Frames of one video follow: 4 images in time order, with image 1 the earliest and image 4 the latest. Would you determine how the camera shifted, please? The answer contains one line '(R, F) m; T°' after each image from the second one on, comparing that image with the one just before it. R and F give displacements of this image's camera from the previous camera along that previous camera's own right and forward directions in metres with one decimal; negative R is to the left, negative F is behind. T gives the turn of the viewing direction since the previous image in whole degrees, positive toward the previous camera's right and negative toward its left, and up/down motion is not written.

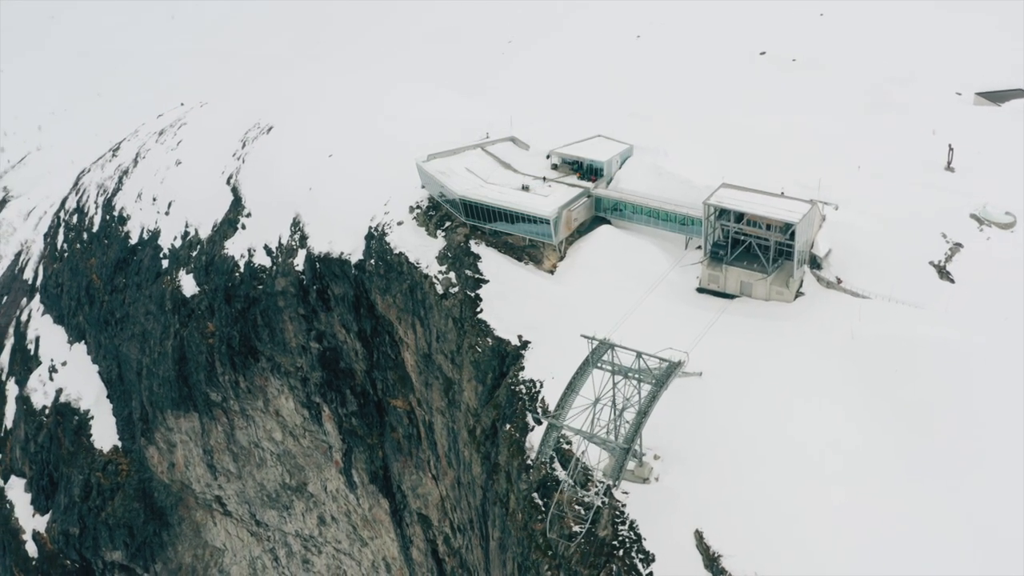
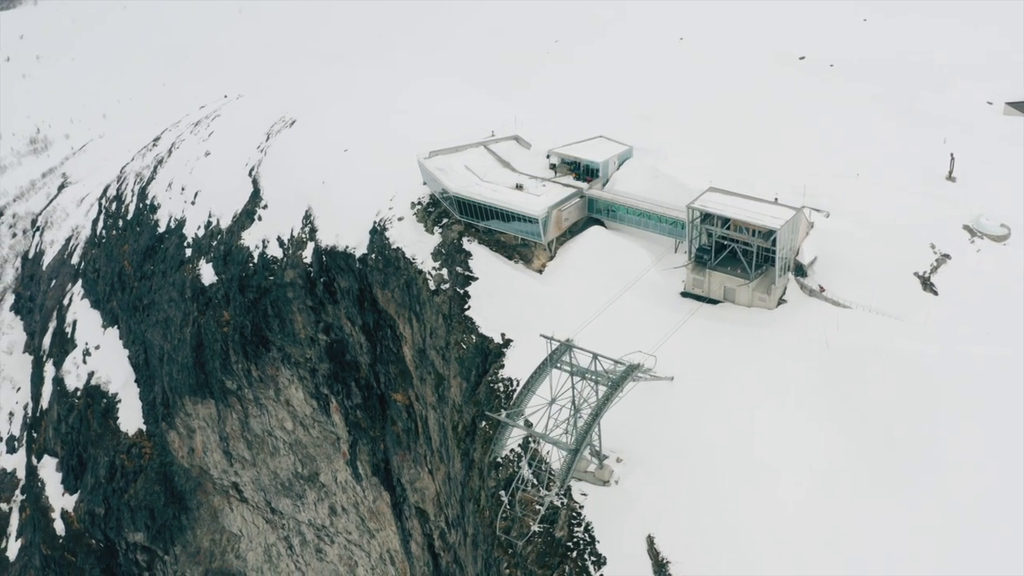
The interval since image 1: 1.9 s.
(+2.6, -0.1) m; -3°
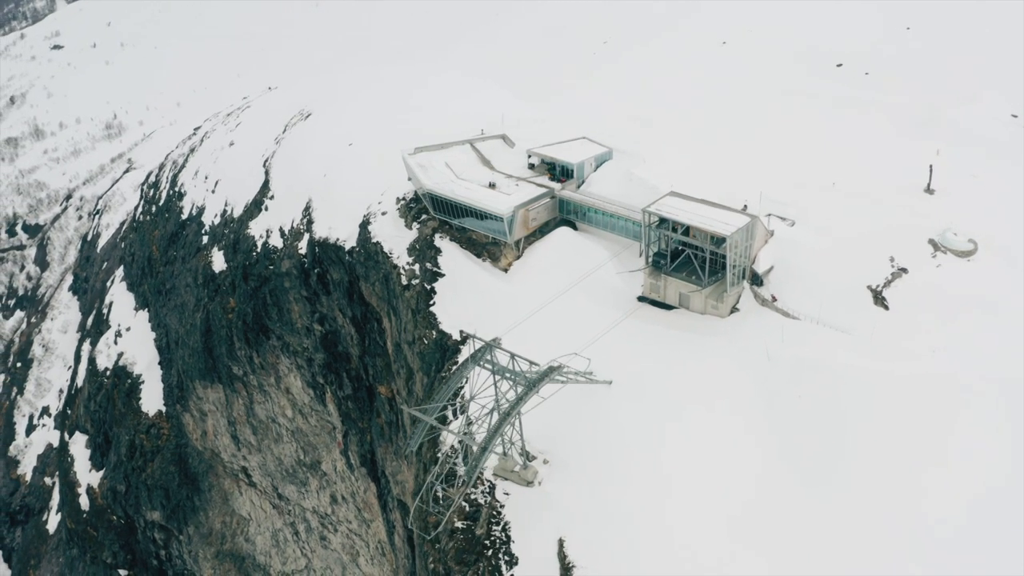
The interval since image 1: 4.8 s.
(+4.0, 0.0) m; -3°
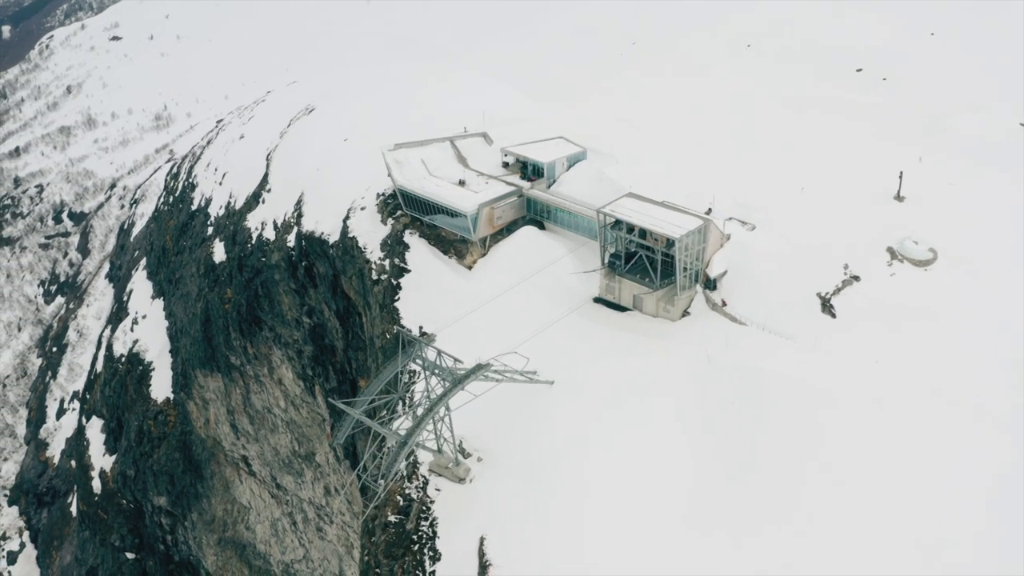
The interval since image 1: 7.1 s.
(+3.2, -0.1) m; -2°
